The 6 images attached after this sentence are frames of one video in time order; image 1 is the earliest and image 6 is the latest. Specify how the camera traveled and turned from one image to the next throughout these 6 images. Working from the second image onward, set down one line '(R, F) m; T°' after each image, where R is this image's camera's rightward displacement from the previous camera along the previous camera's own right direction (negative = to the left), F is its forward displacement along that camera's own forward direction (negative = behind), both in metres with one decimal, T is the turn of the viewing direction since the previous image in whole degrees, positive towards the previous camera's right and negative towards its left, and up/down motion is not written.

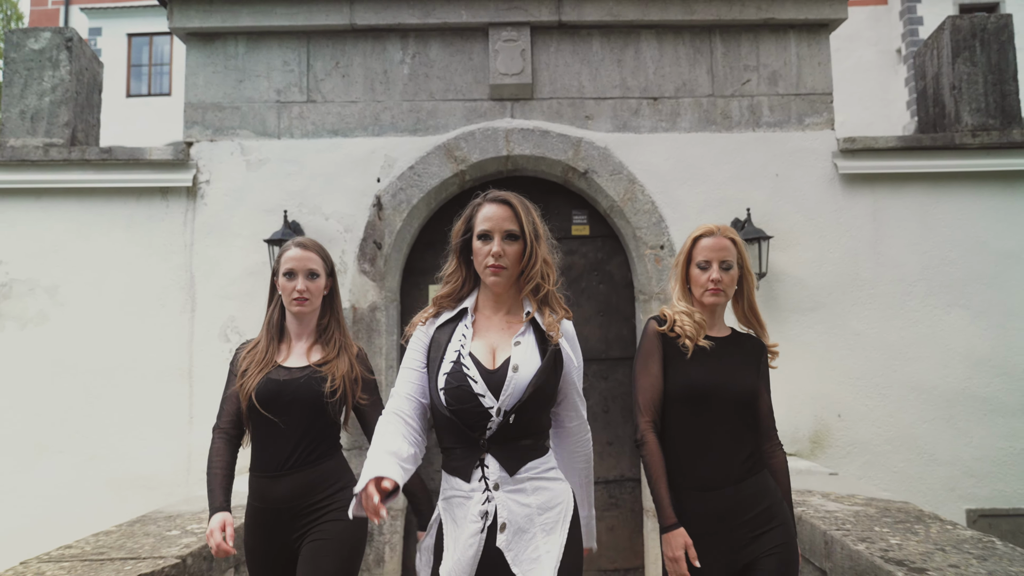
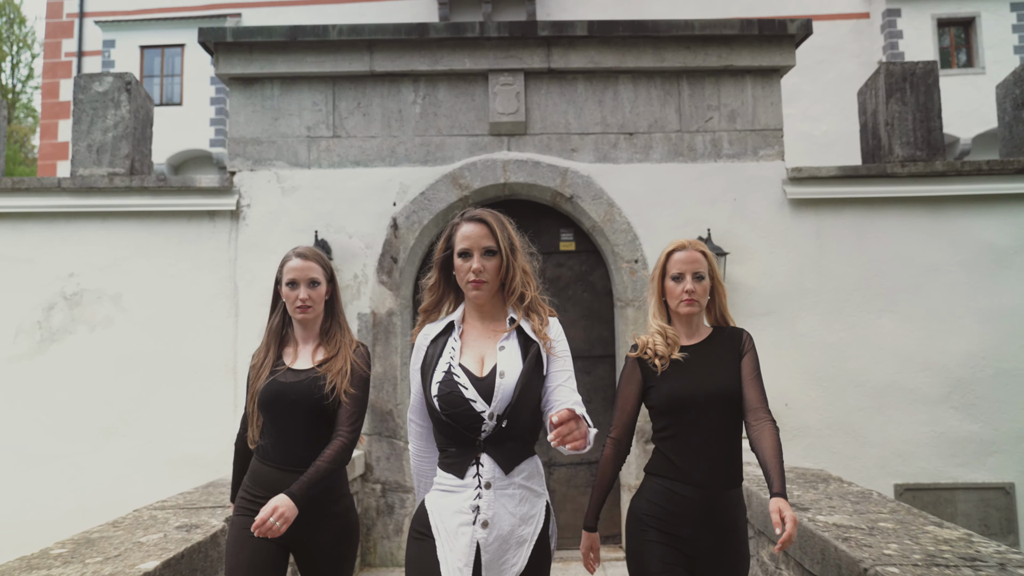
(0.0, -0.7) m; 0°
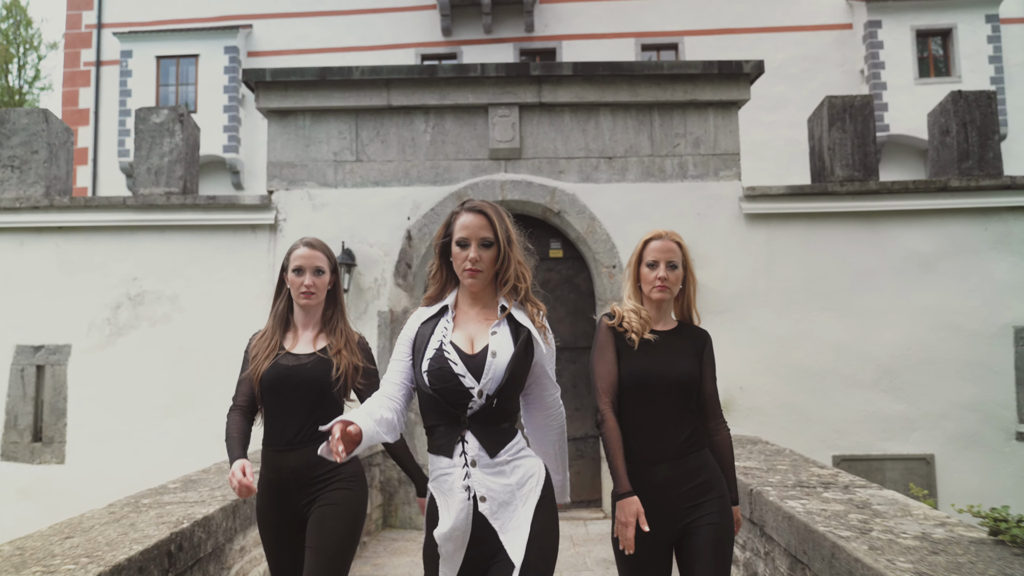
(0.0, -0.8) m; 0°
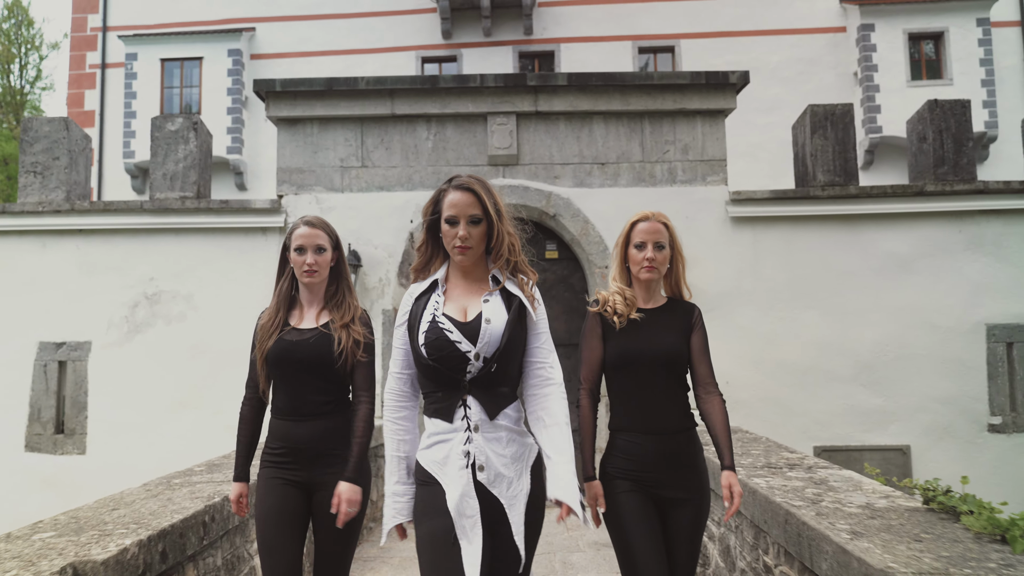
(0.0, -0.3) m; 0°
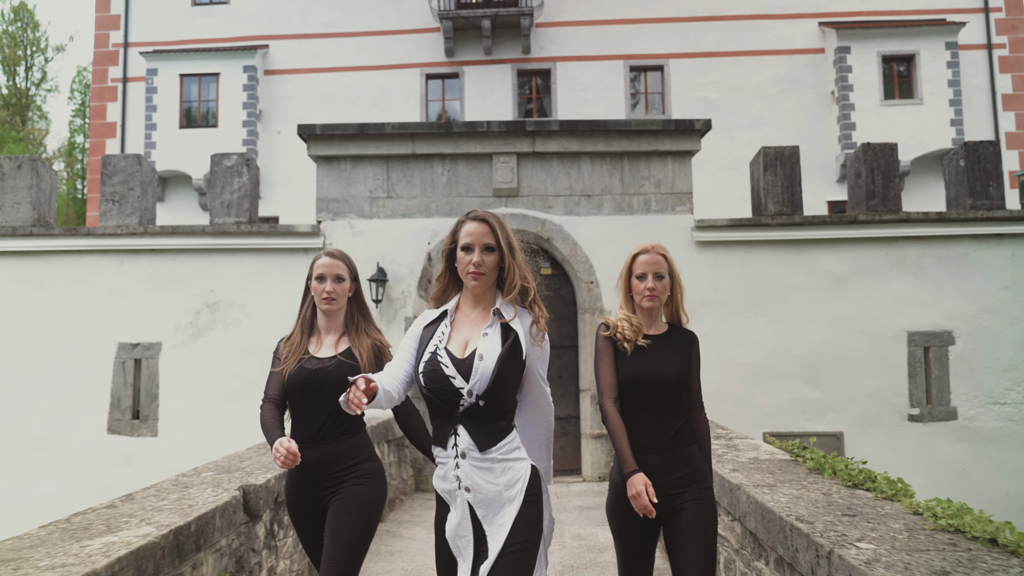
(0.0, -1.1) m; 0°
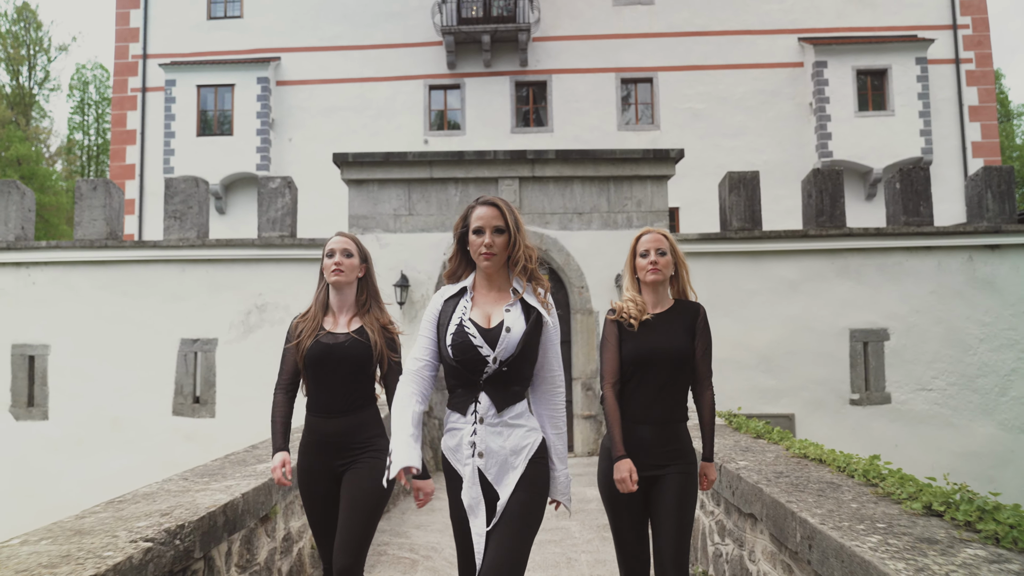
(-0.1, -1.2) m; 0°
